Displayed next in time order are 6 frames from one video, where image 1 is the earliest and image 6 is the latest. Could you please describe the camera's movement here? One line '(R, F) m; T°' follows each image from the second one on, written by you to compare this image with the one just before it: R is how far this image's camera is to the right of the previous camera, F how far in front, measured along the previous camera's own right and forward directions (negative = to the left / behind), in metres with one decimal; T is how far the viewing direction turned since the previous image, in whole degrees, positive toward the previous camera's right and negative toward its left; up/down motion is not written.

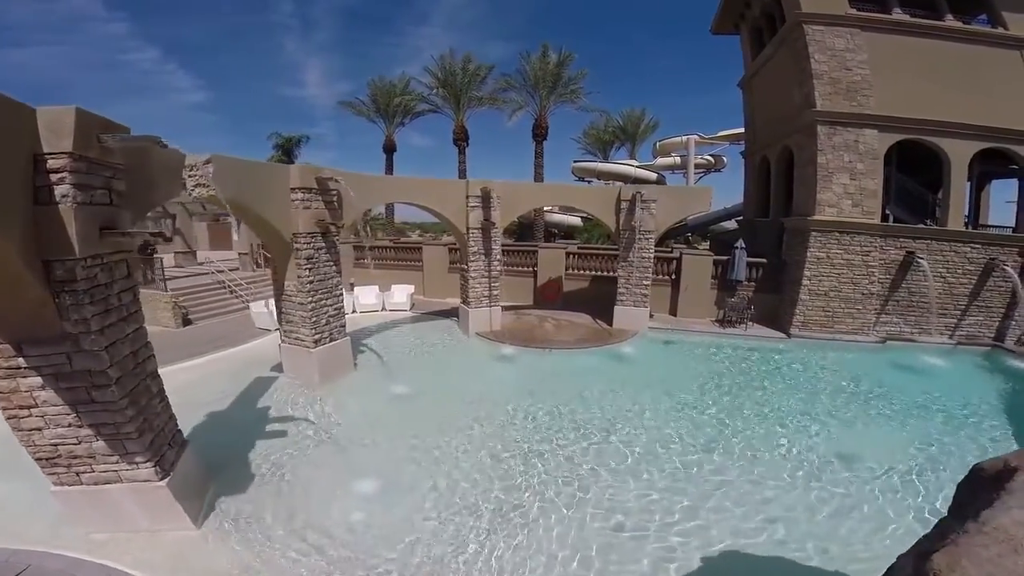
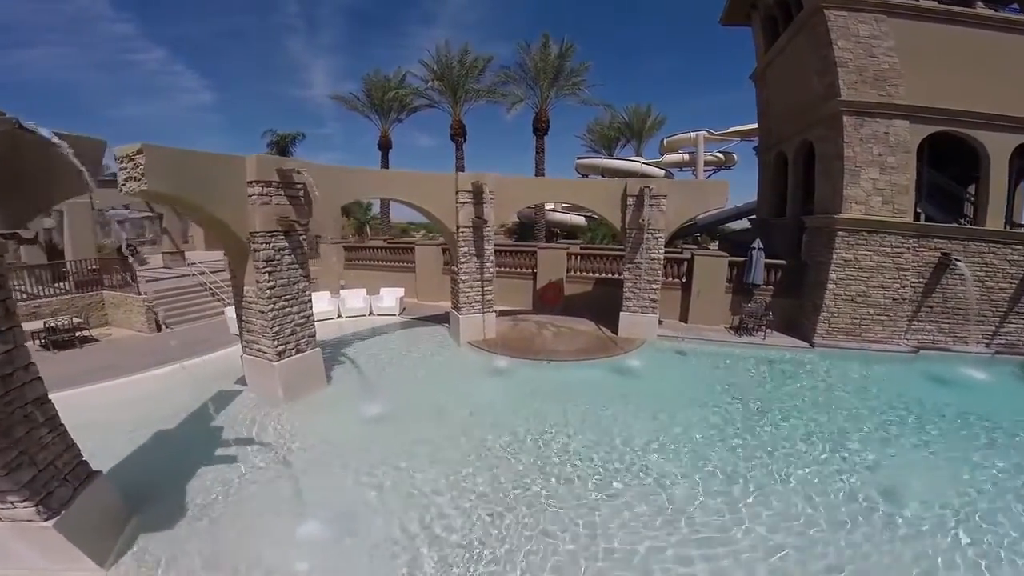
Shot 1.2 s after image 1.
(+0.2, +1.2) m; 0°
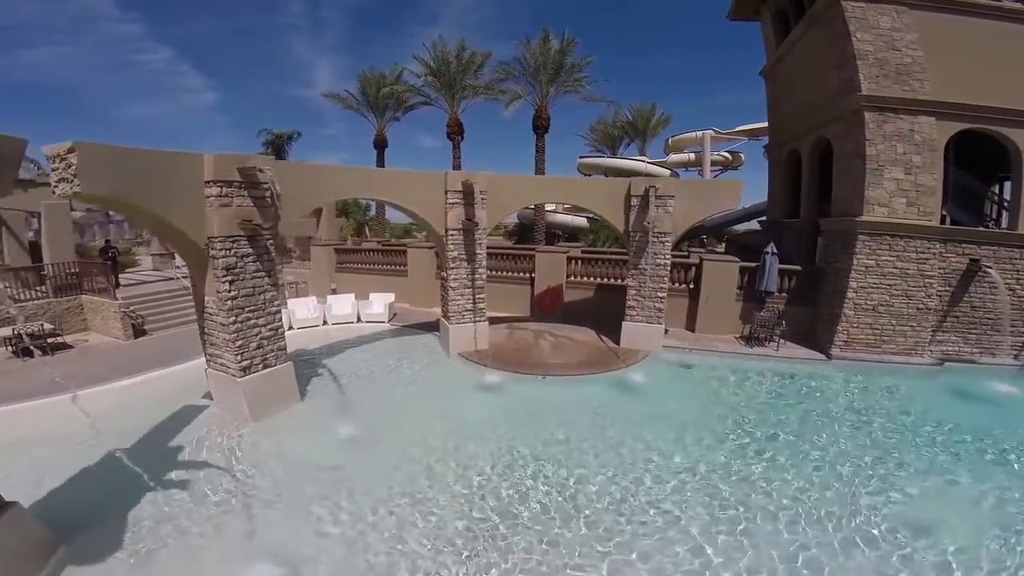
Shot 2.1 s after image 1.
(+0.2, +0.9) m; 0°
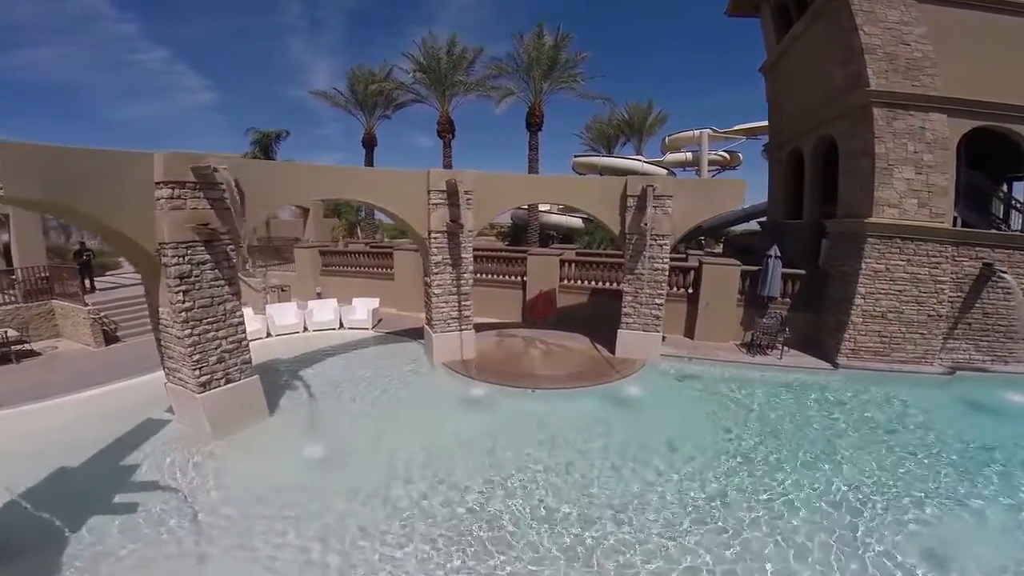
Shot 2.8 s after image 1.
(+0.2, +0.7) m; 0°
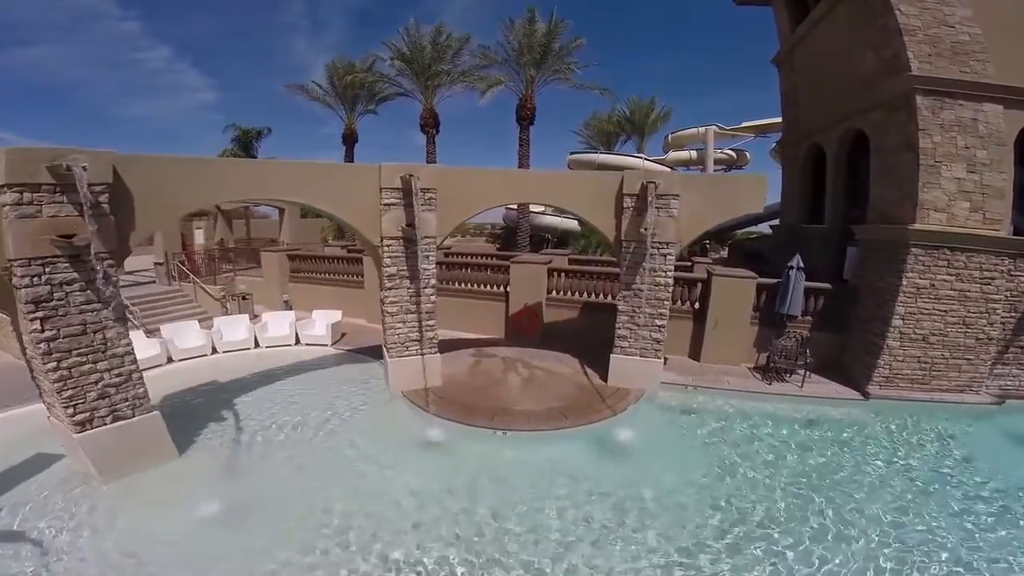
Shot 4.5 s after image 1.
(+0.6, +1.8) m; 0°
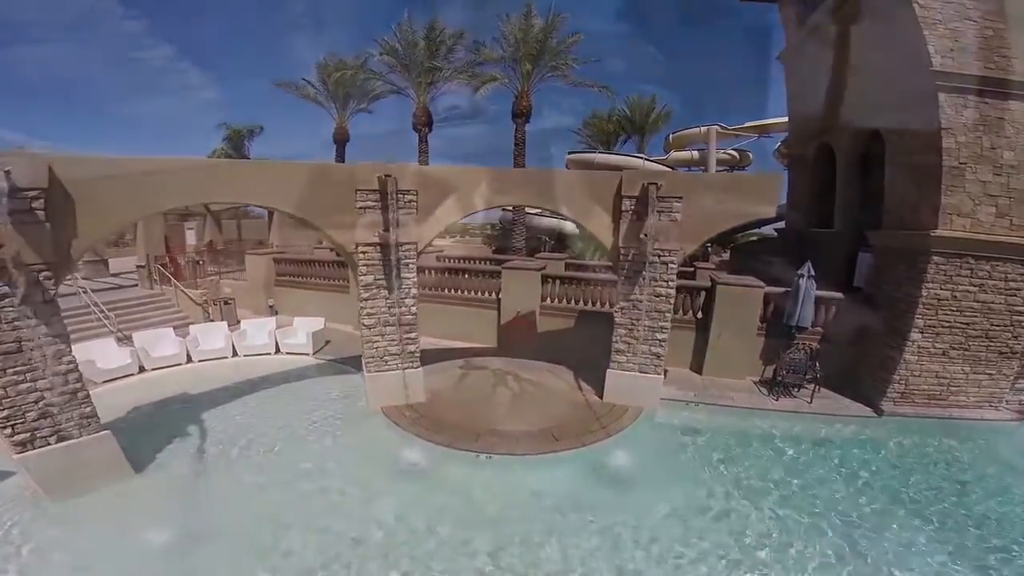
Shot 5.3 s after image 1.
(+0.2, +0.7) m; 0°
